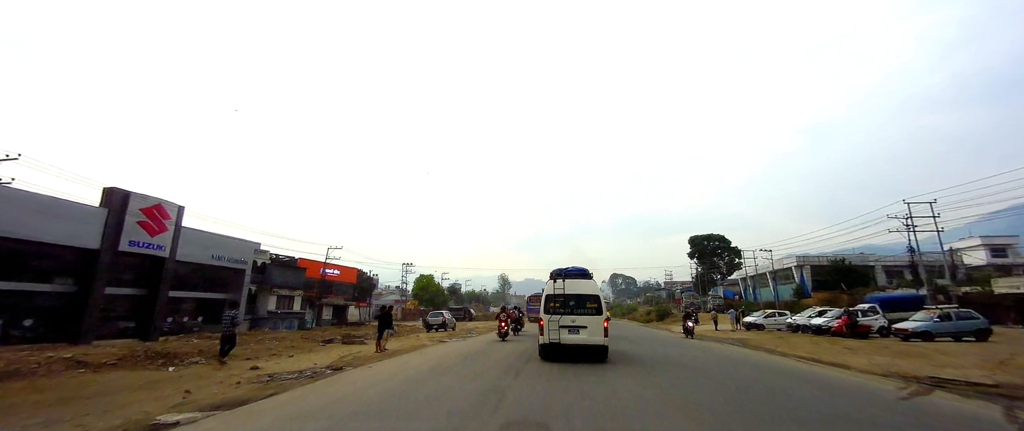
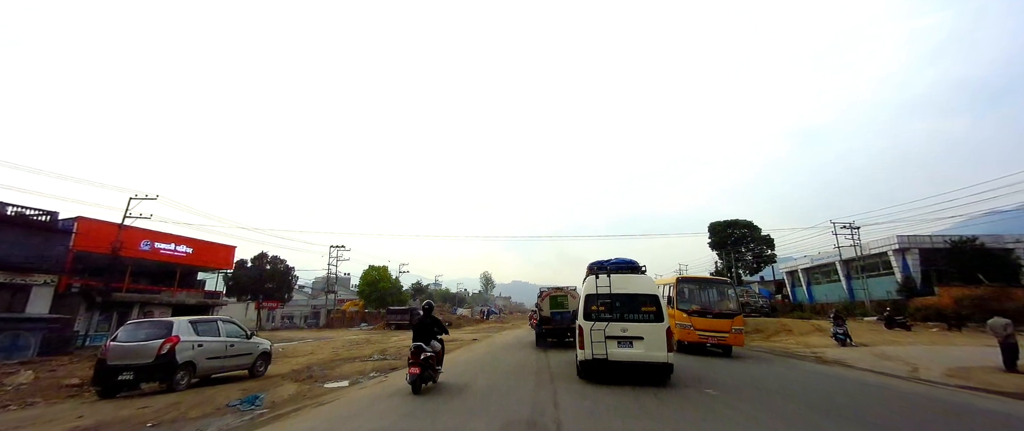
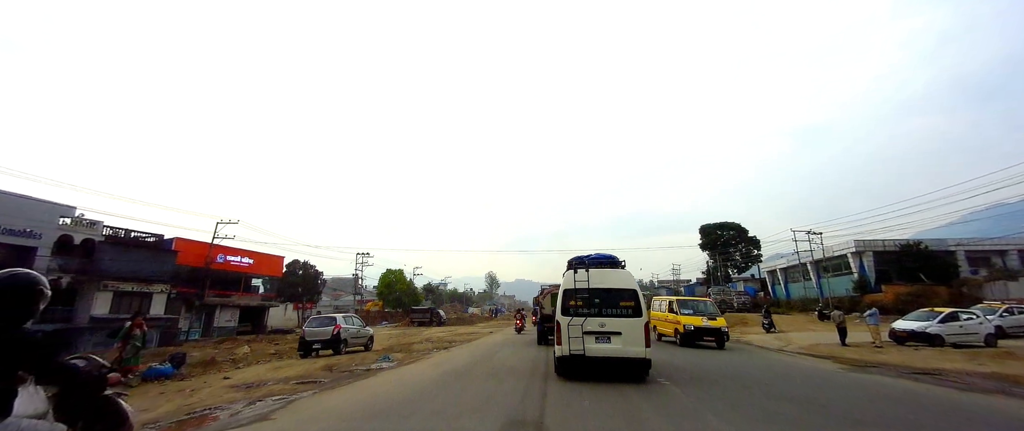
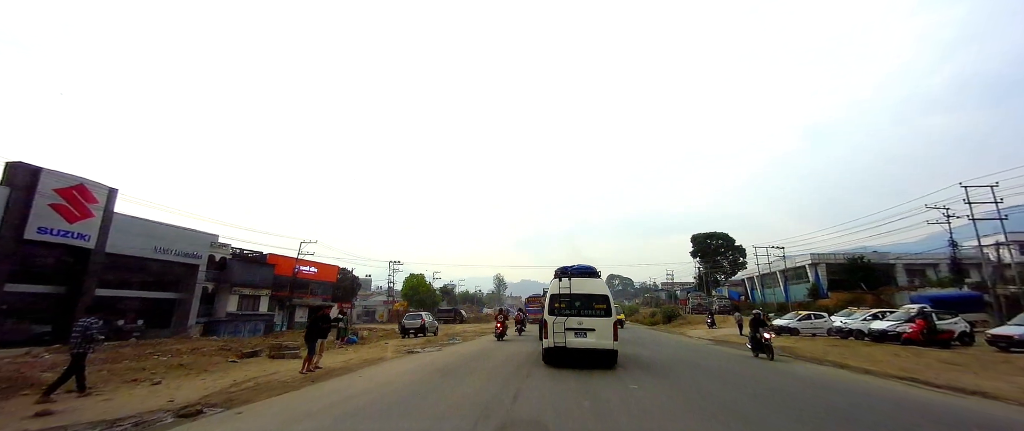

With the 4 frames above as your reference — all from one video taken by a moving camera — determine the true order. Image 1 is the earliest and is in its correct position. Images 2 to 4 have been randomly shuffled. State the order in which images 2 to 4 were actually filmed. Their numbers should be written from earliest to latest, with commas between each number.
4, 3, 2
